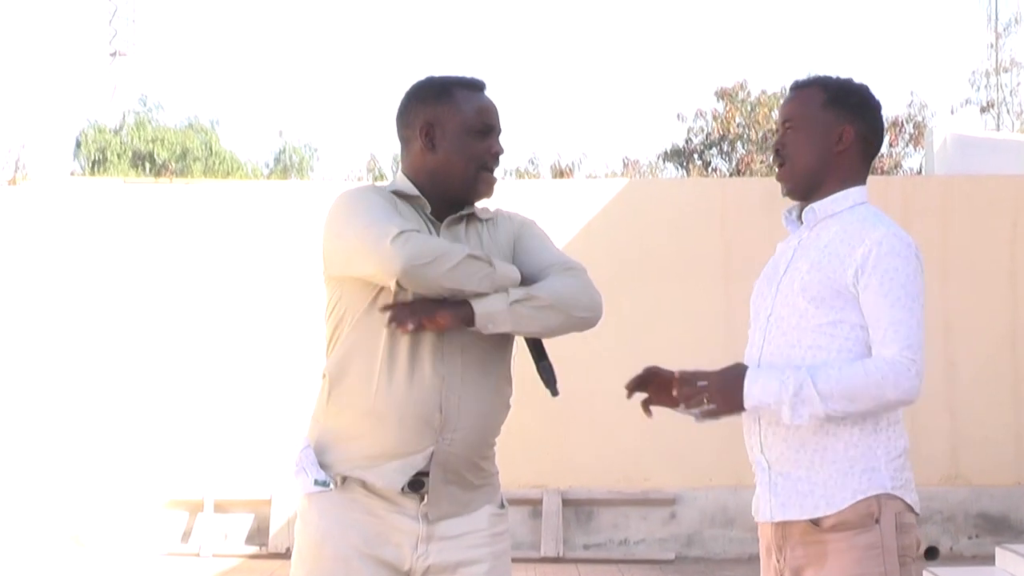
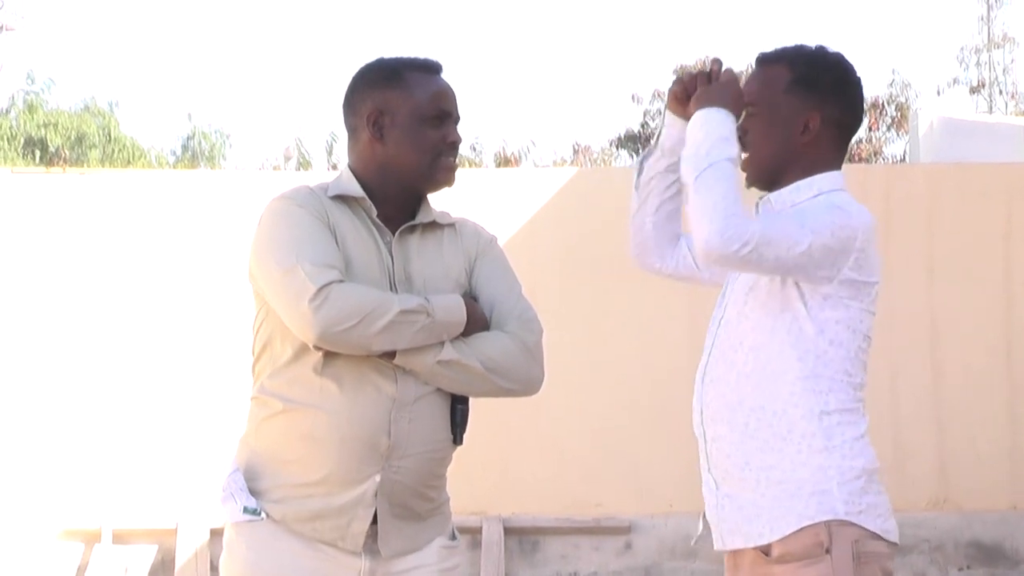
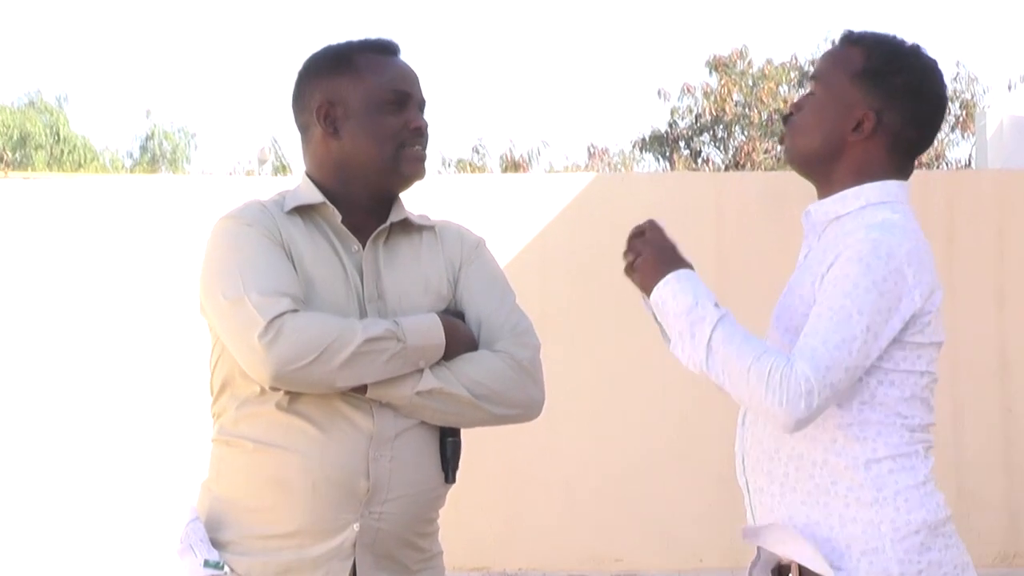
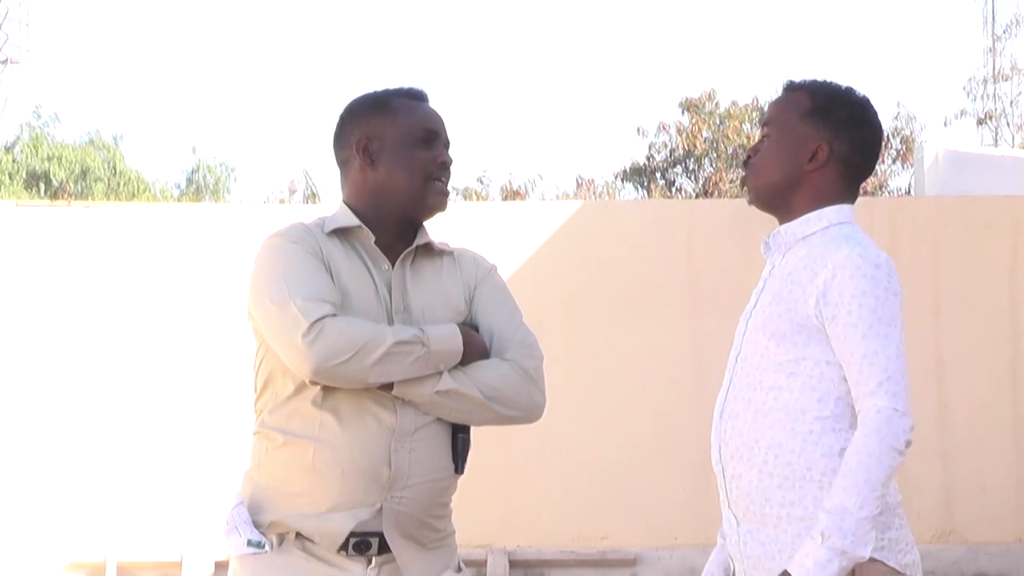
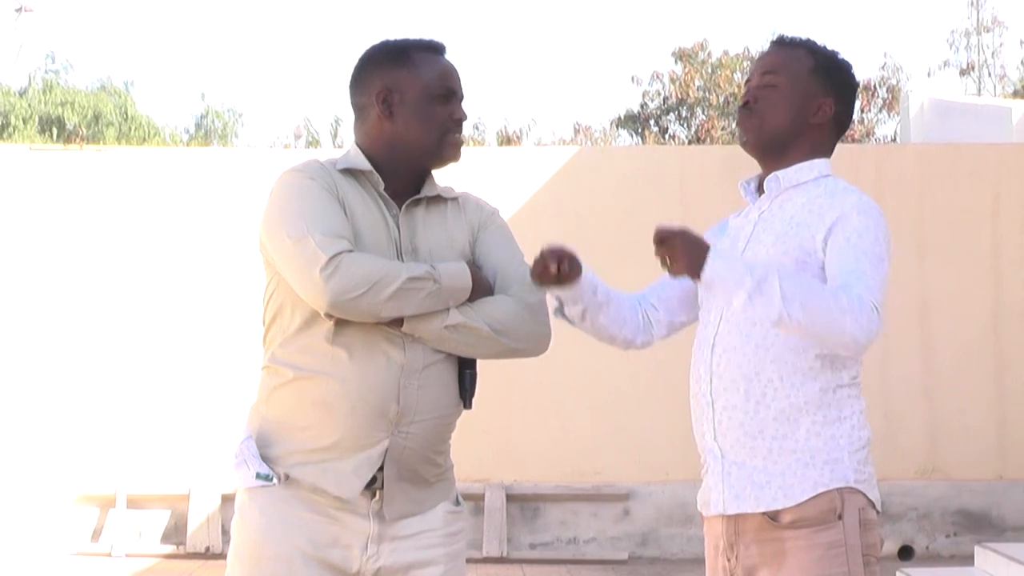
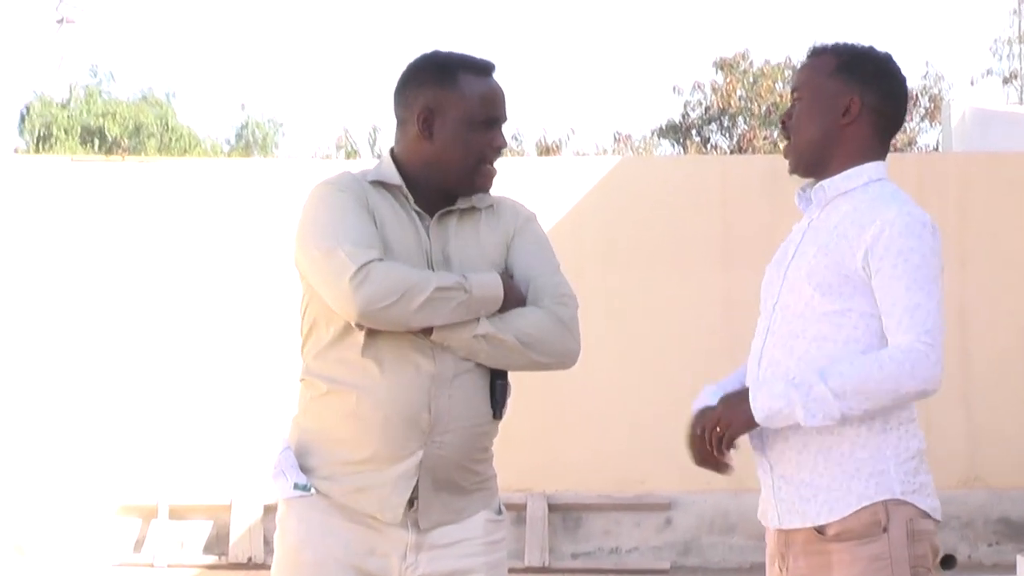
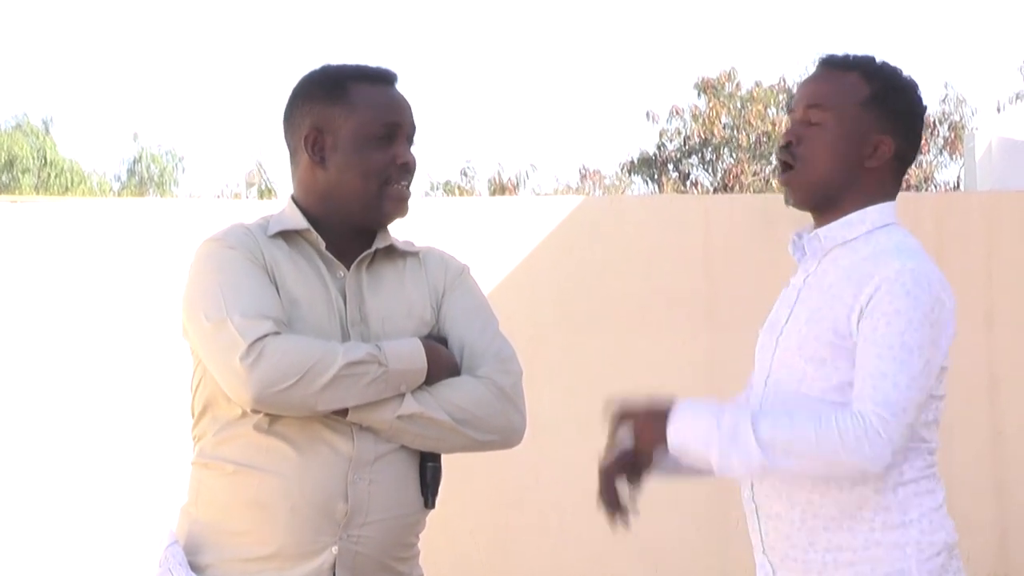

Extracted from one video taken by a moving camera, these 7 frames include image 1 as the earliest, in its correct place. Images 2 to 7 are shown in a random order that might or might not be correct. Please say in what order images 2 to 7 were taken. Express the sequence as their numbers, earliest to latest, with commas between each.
6, 5, 2, 4, 3, 7
